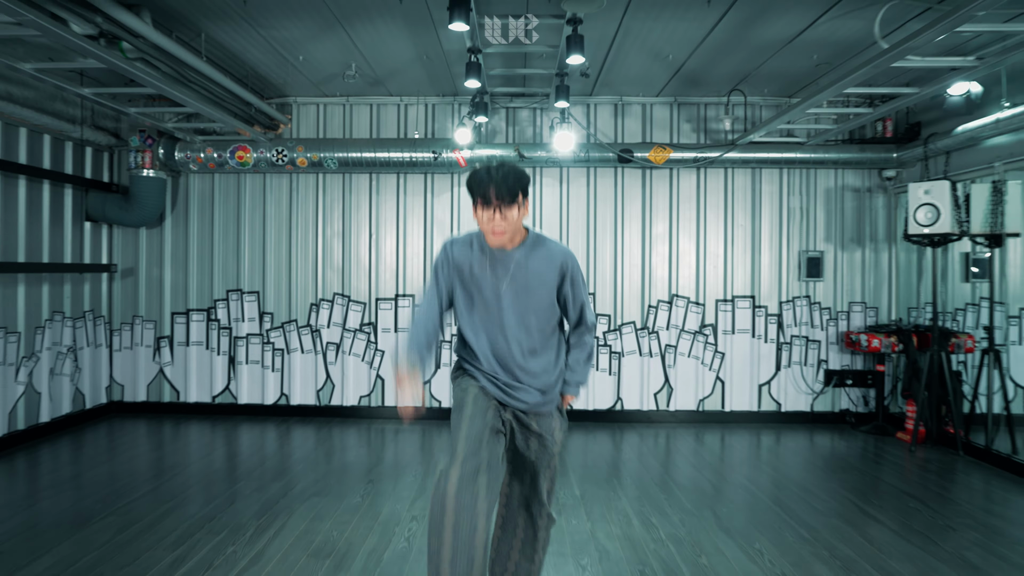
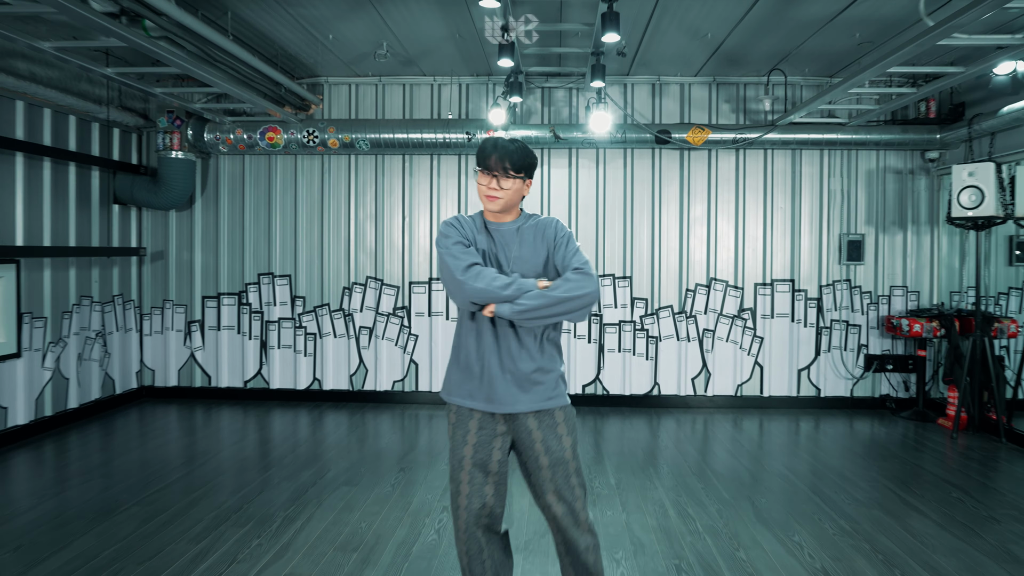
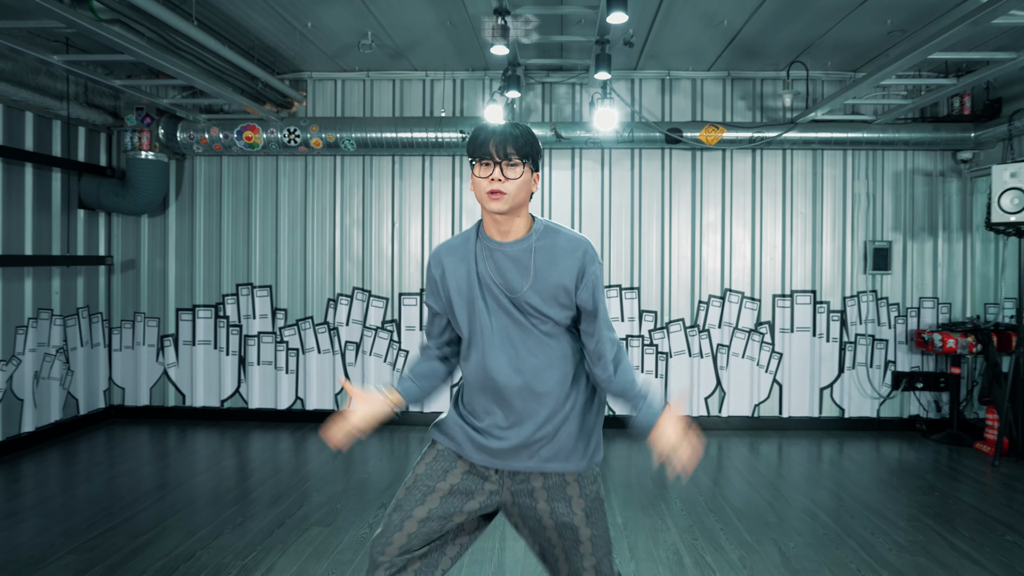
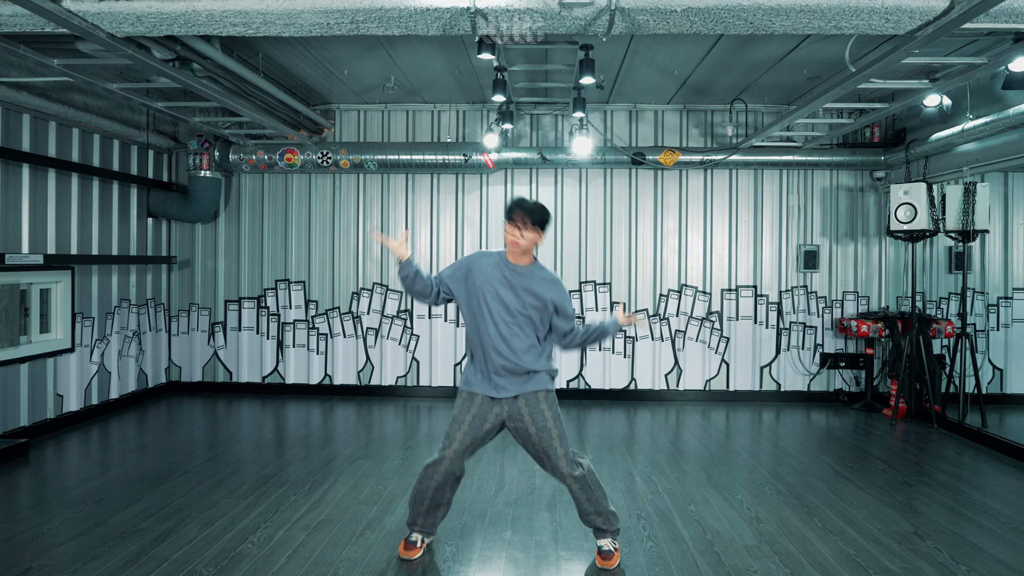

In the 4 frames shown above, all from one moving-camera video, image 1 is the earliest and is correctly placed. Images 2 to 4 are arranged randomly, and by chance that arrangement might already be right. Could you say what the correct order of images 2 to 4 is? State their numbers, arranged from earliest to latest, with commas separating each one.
2, 3, 4
